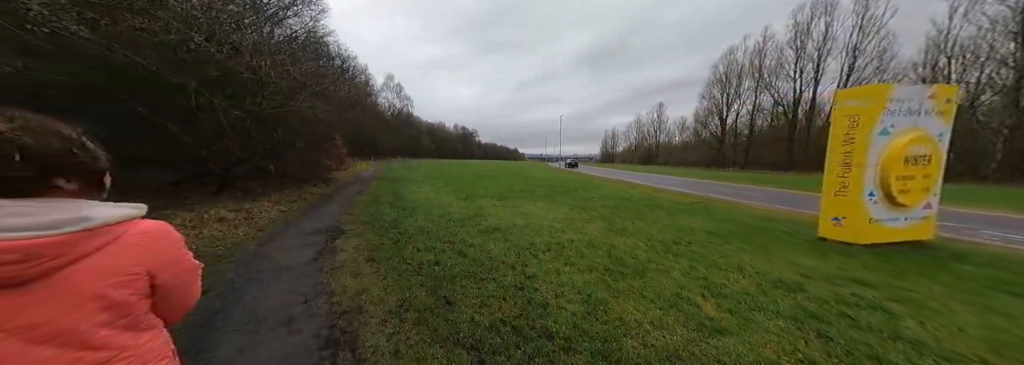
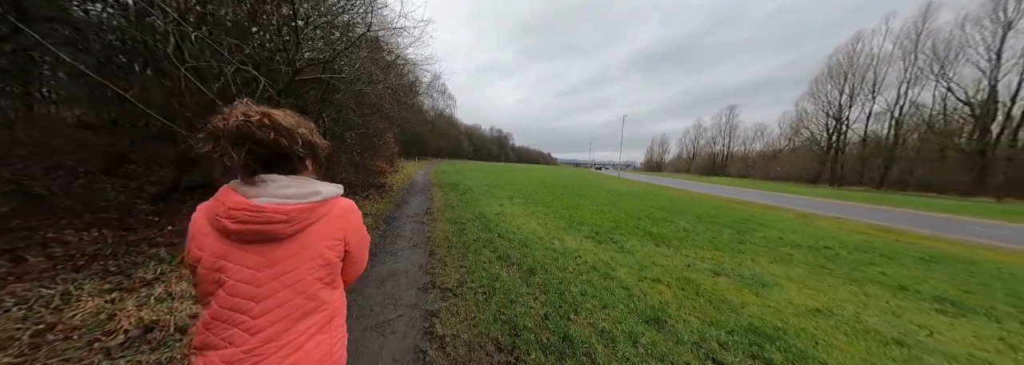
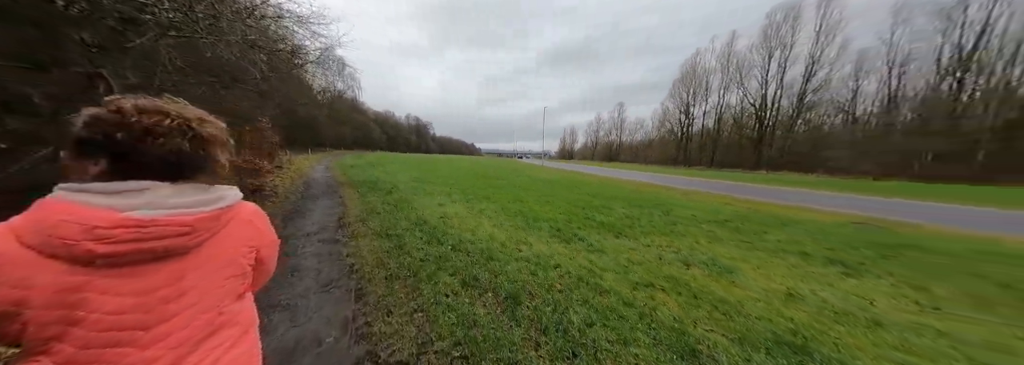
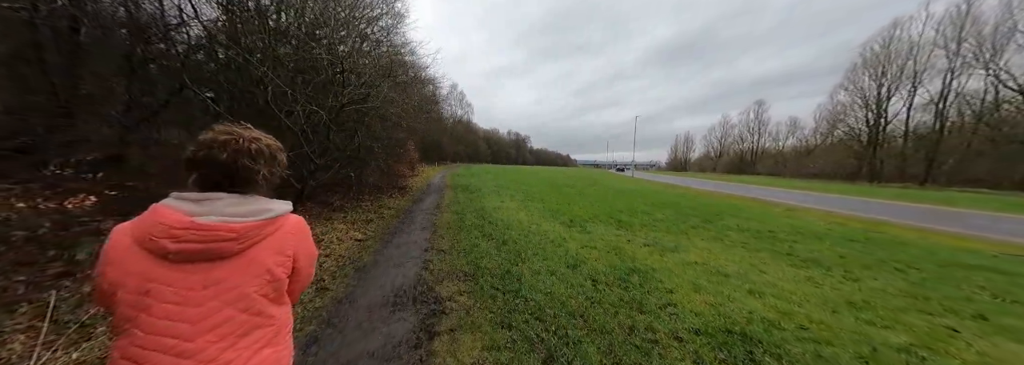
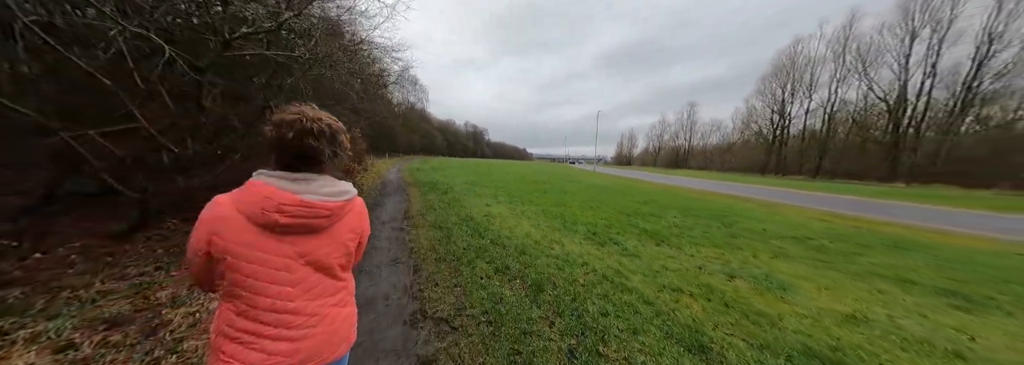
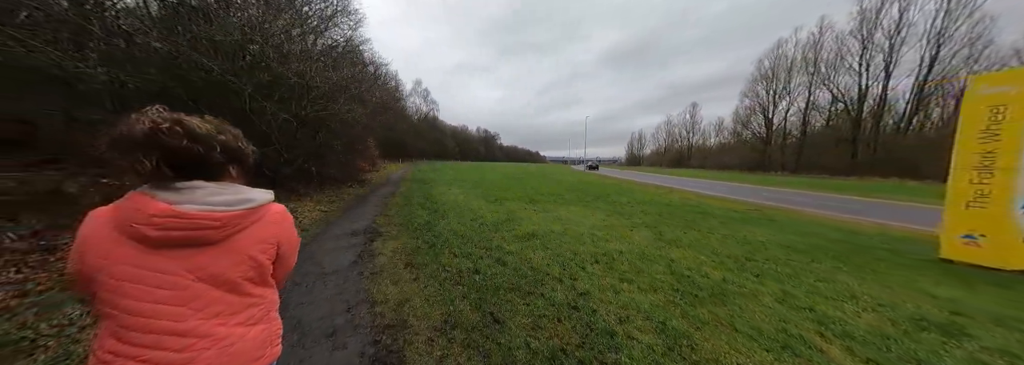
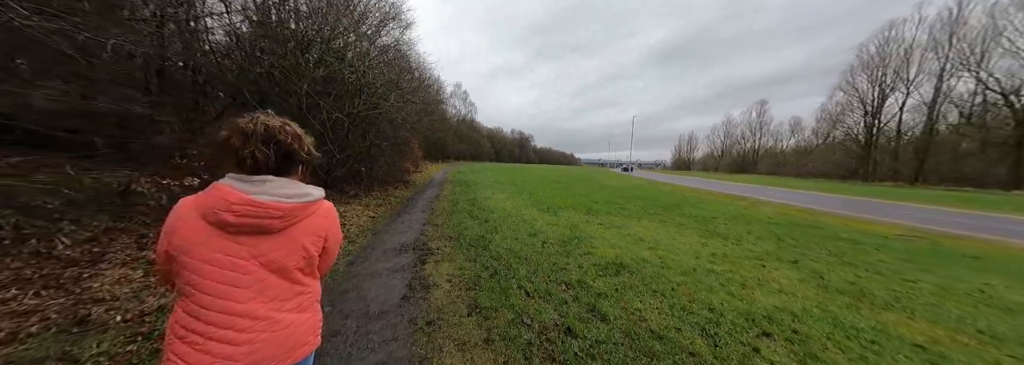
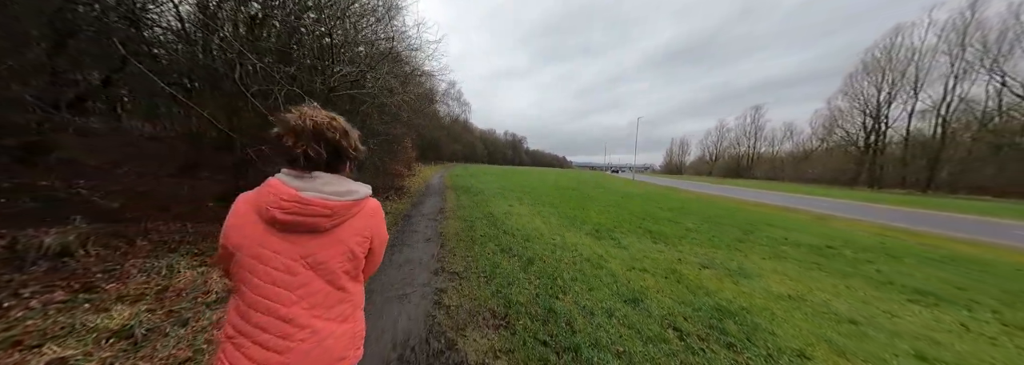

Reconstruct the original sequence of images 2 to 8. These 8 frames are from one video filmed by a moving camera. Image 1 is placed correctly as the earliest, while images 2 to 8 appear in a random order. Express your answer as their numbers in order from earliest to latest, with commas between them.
6, 7, 4, 8, 2, 5, 3
